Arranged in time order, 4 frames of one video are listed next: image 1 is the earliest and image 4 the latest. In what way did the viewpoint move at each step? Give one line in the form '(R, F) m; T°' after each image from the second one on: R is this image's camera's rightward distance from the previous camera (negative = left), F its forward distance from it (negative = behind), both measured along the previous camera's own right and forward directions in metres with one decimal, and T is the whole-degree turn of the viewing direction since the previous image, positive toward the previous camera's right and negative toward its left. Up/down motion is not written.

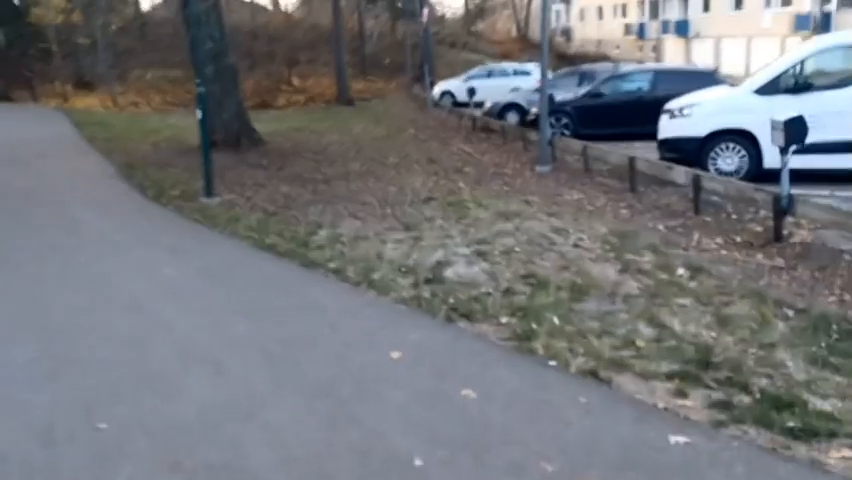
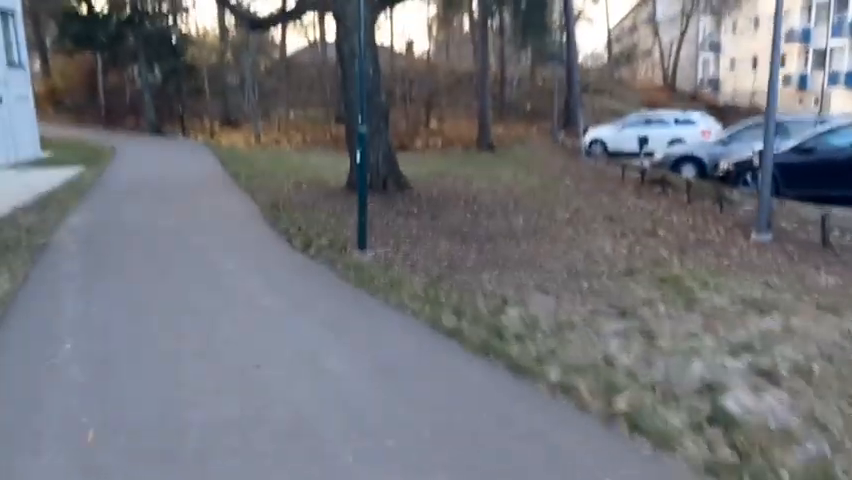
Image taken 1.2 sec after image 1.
(-1.2, +2.2) m; -9°
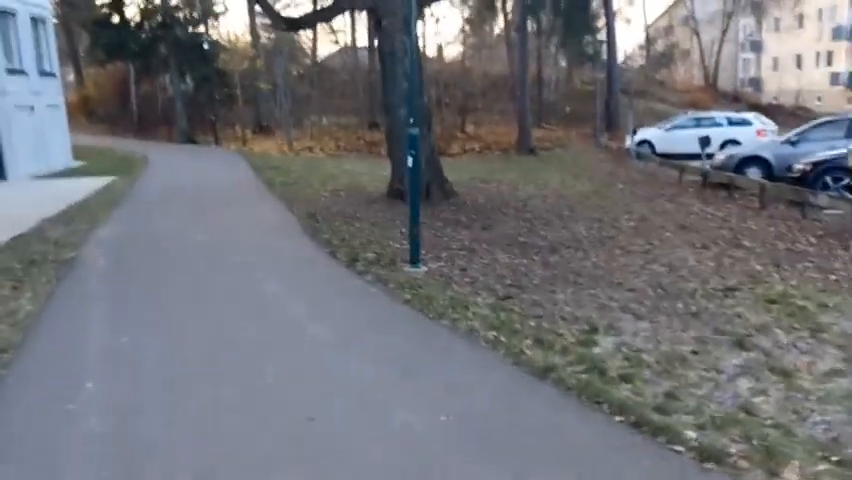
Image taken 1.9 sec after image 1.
(-0.4, +1.1) m; -2°
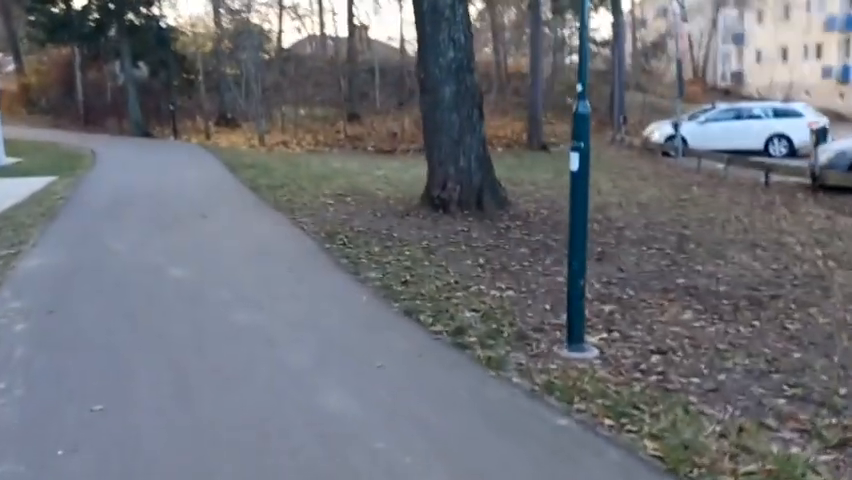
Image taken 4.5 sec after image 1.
(-1.8, +4.5) m; +4°
